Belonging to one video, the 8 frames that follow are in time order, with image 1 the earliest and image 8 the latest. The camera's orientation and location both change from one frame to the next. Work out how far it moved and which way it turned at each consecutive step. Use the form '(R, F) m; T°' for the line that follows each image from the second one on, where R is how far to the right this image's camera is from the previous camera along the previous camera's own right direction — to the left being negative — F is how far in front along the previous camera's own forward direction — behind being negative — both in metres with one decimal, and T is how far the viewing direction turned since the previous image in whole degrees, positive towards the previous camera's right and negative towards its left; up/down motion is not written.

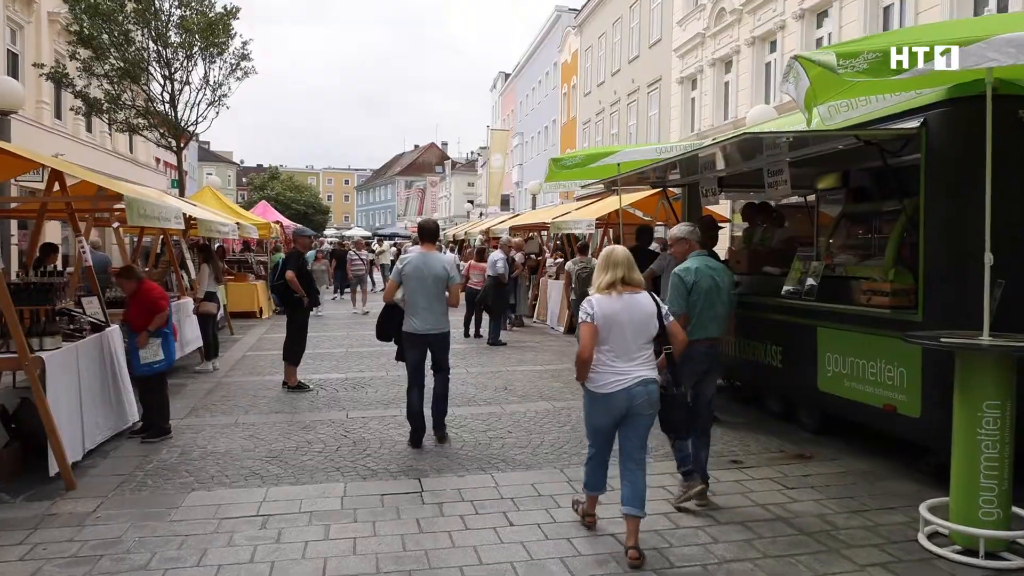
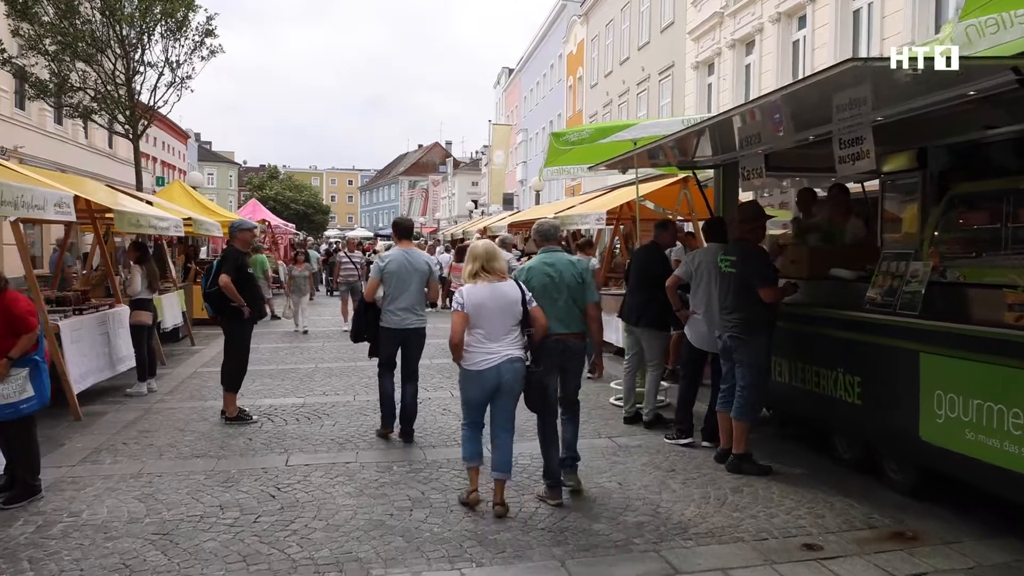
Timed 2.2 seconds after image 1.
(+0.1, +1.8) m; 0°
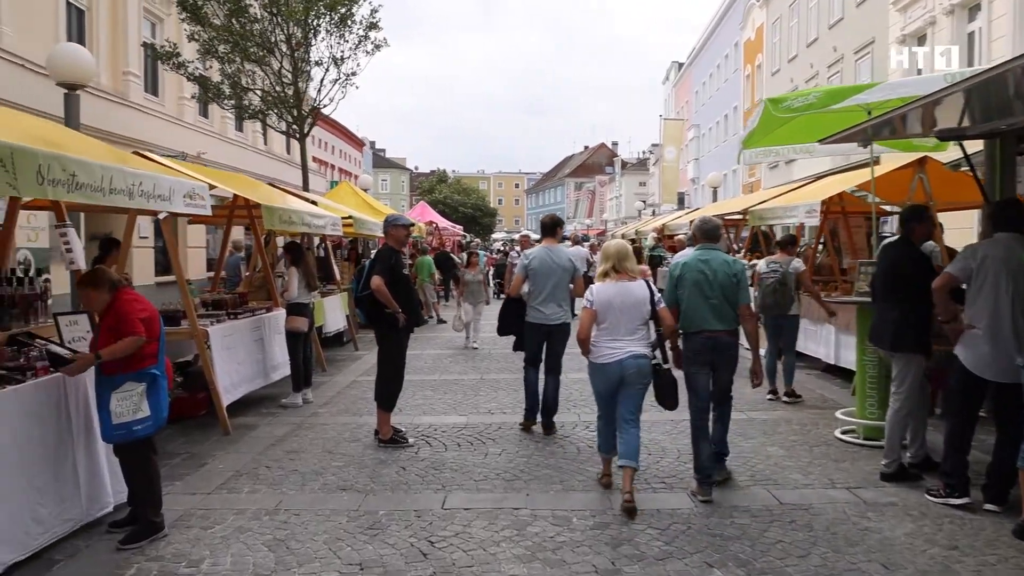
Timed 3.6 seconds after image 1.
(-0.3, +1.2) m; -11°
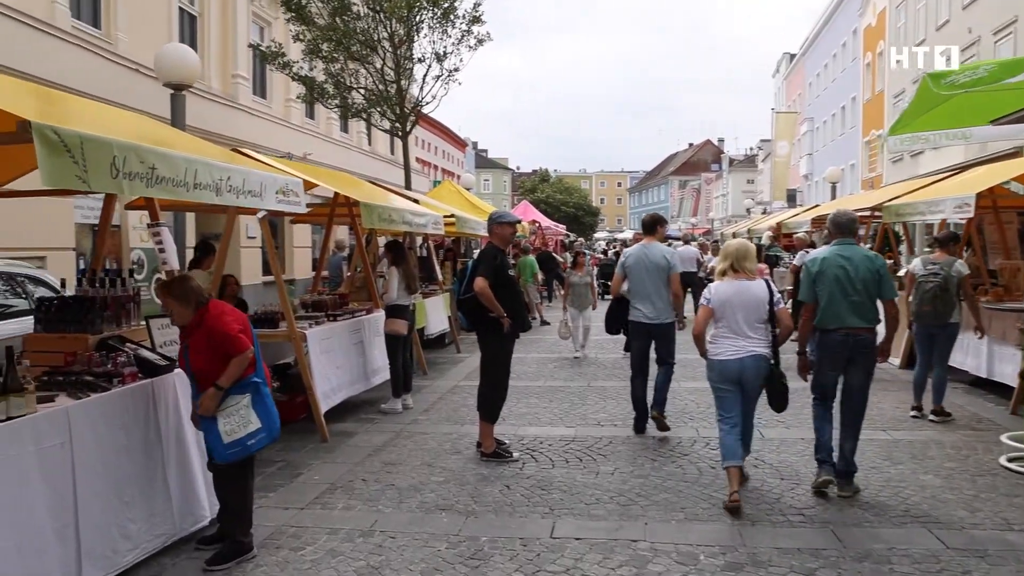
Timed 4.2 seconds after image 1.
(-0.1, +0.5) m; -7°
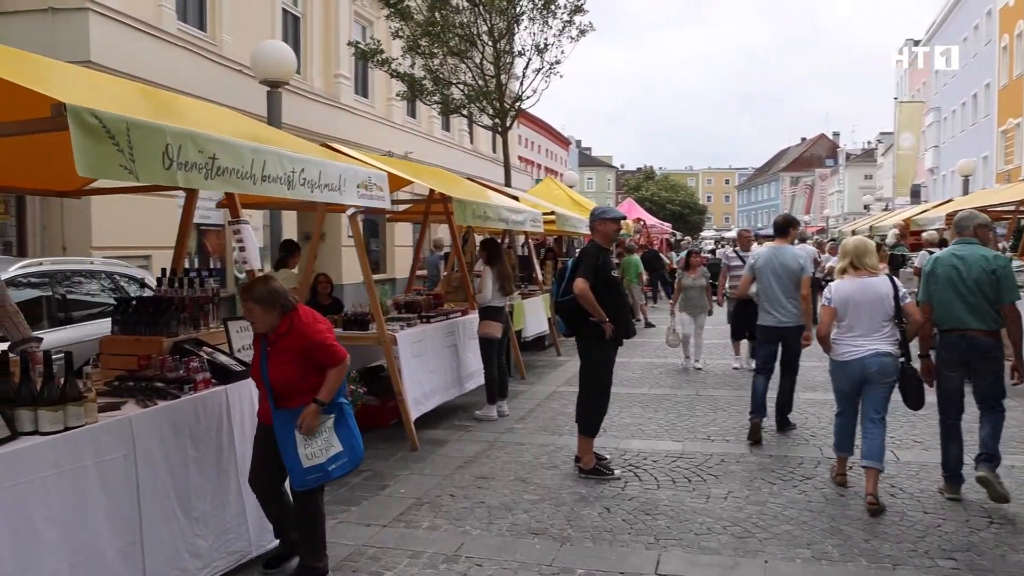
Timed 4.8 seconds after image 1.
(0.0, +0.5) m; -7°
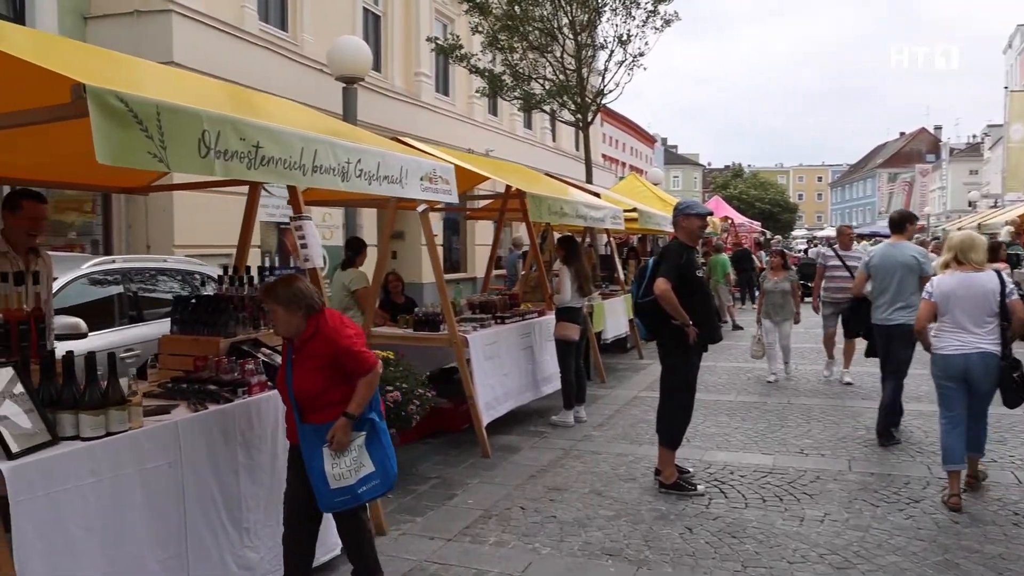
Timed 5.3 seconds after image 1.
(+0.1, +0.3) m; -6°
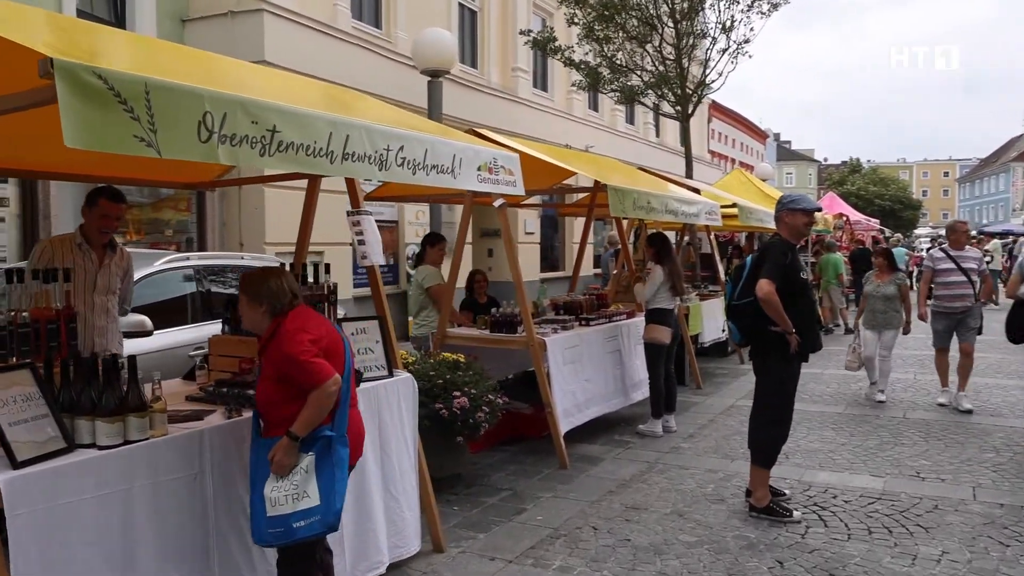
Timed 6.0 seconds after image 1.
(+0.2, +0.4) m; -7°
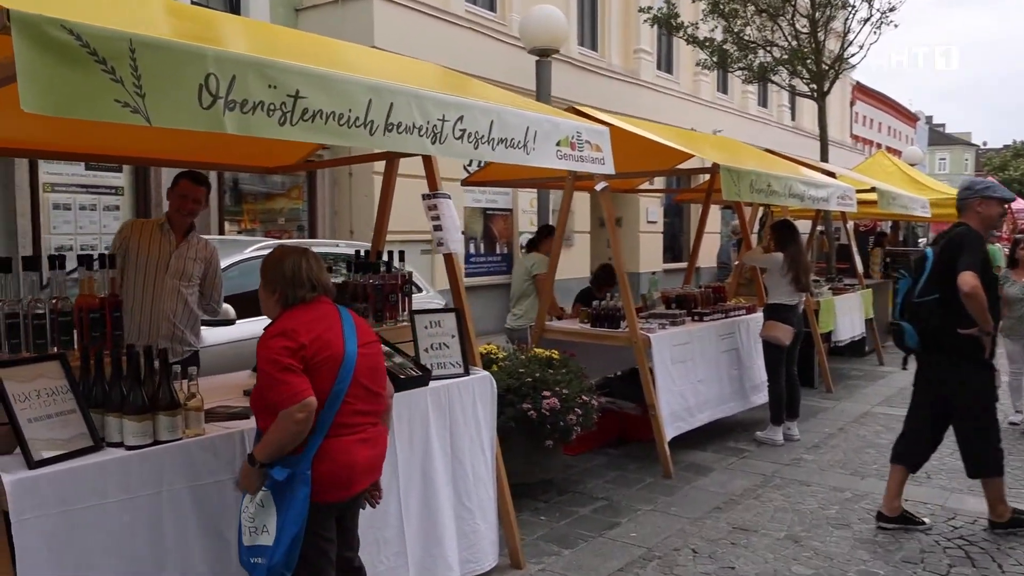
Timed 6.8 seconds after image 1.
(+0.2, +0.4) m; -9°
